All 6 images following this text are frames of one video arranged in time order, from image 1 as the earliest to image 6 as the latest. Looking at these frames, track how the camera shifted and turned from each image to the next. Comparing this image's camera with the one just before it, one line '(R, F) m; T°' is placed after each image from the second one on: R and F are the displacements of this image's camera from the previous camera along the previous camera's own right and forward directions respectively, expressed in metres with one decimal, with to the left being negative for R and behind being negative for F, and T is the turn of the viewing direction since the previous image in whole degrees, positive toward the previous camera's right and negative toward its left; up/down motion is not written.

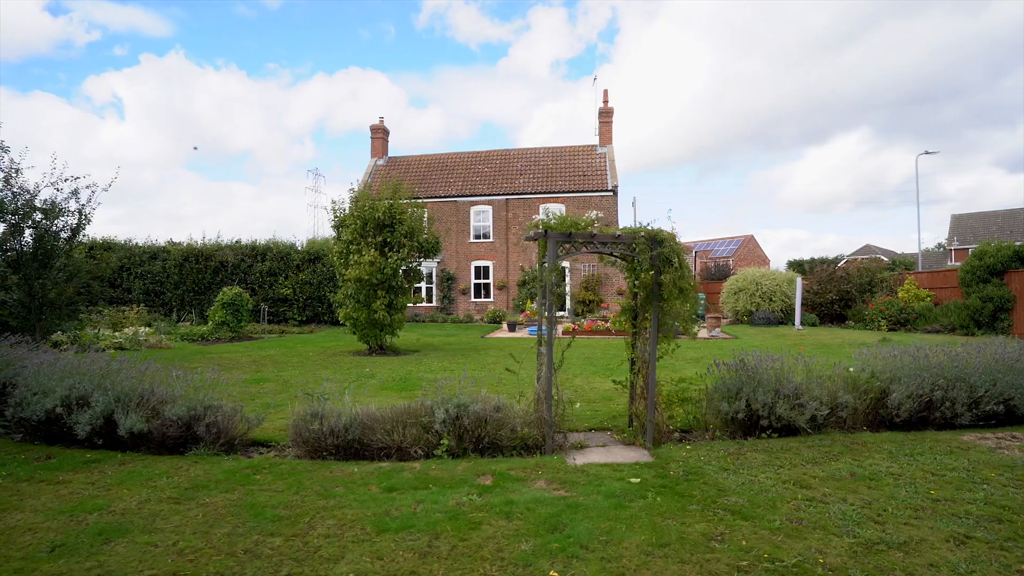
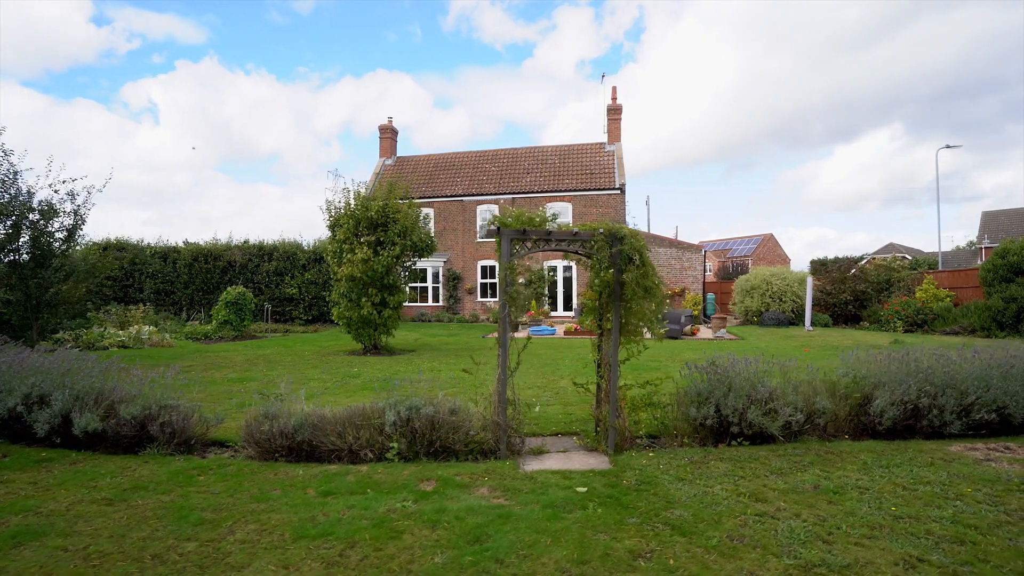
(+0.7, +0.2) m; -3°
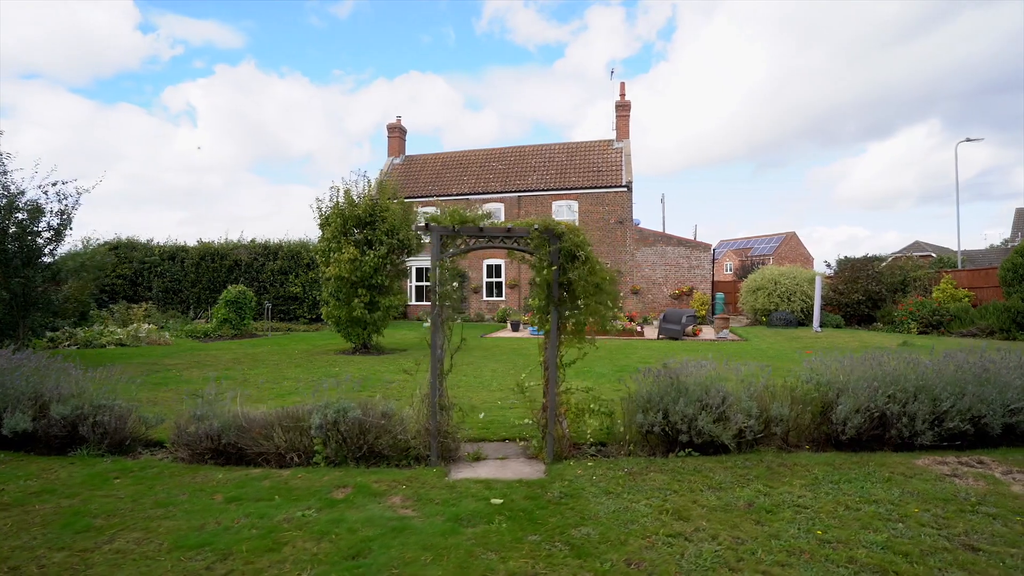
(+0.9, +0.3) m; -3°
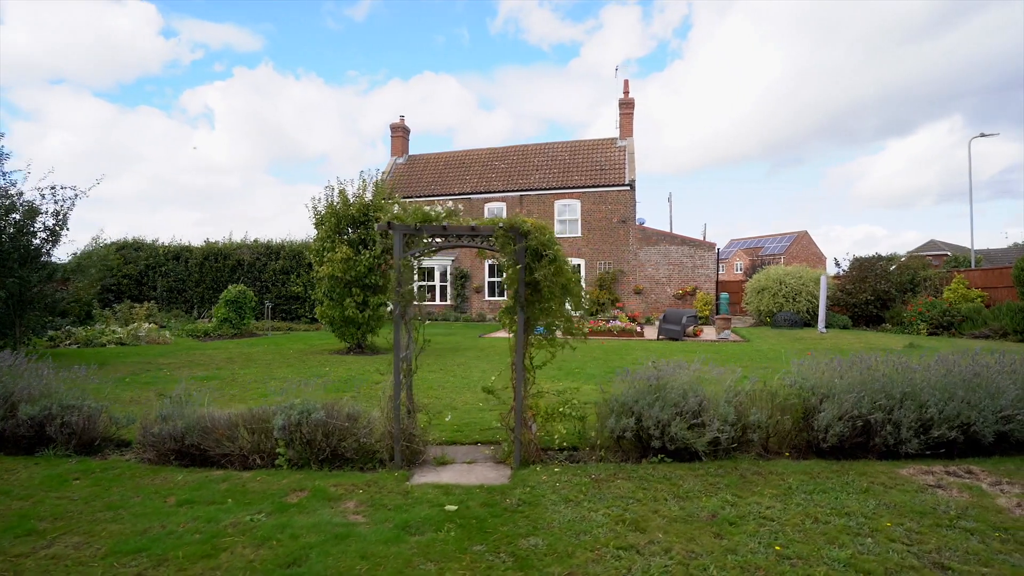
(+0.4, +0.2) m; -2°
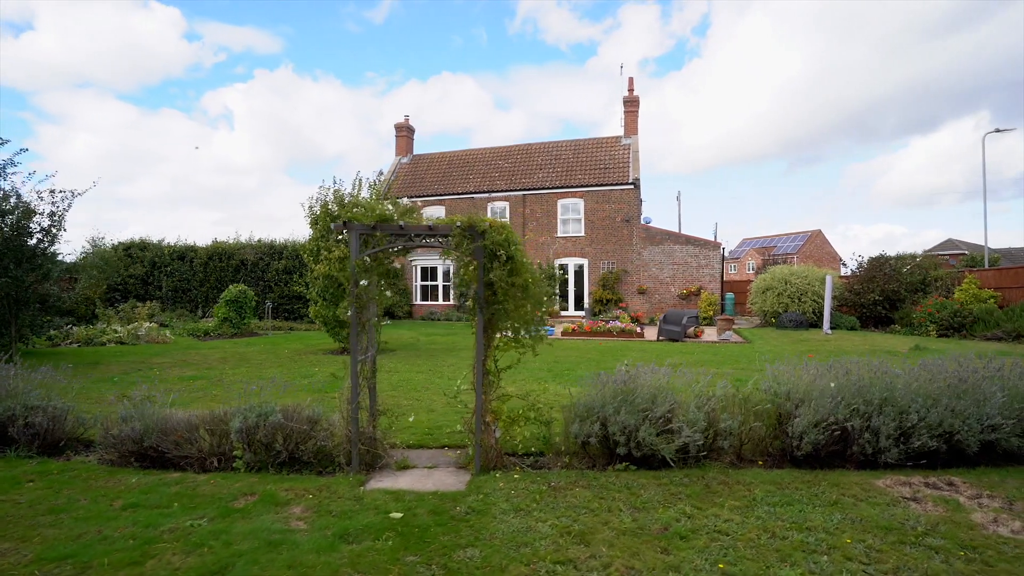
(+0.5, +0.2) m; -2°
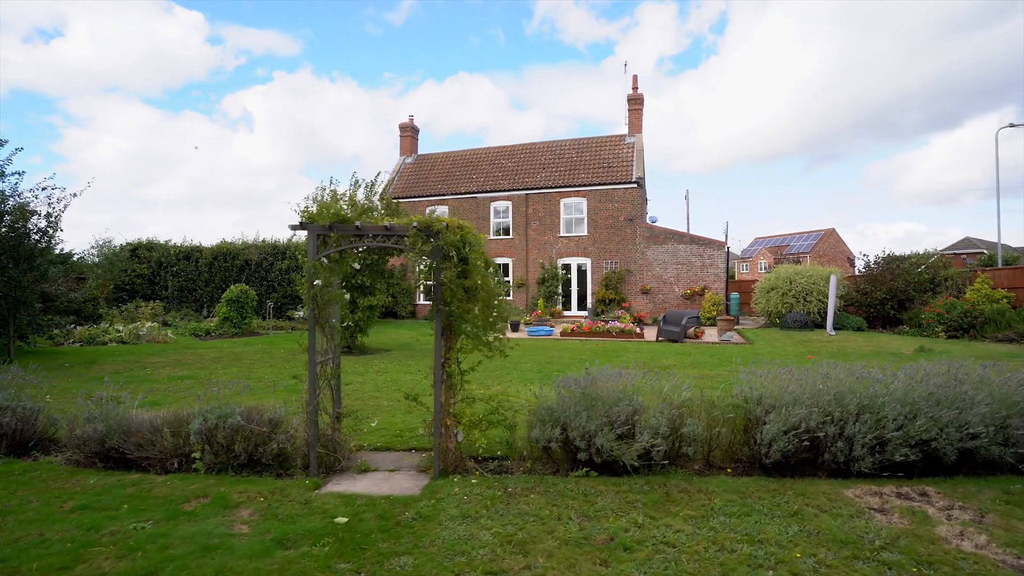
(+0.5, +0.1) m; -2°
